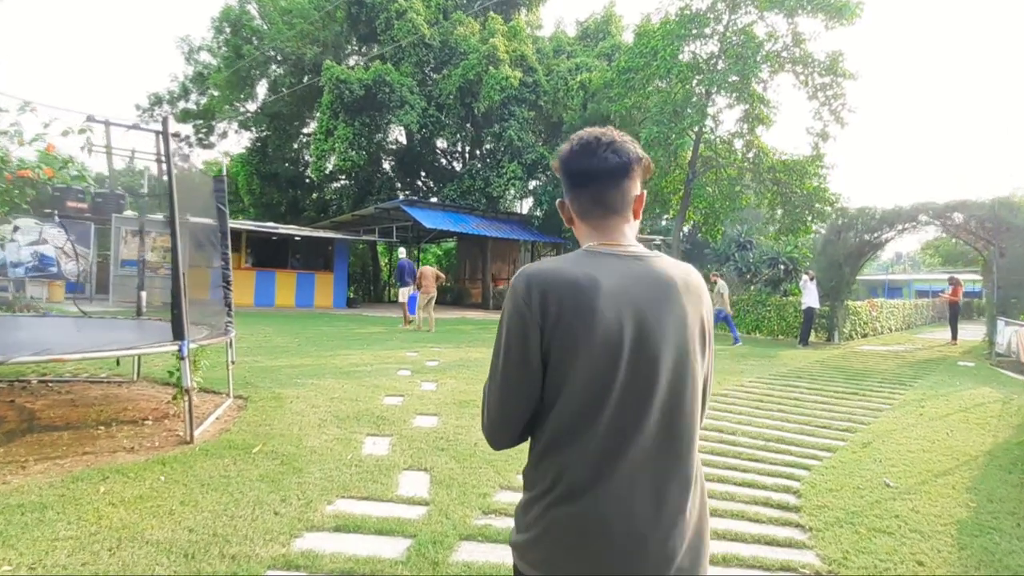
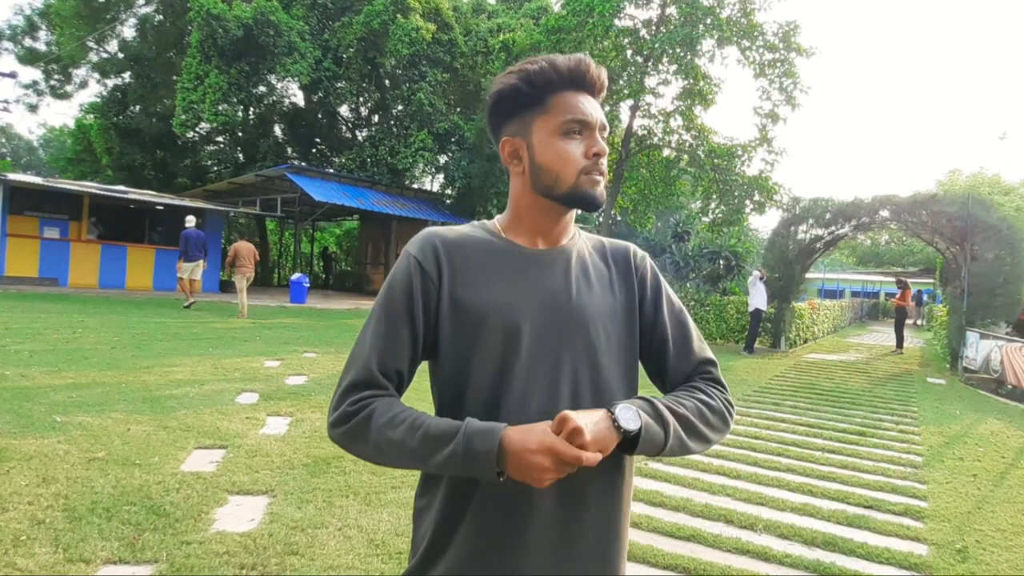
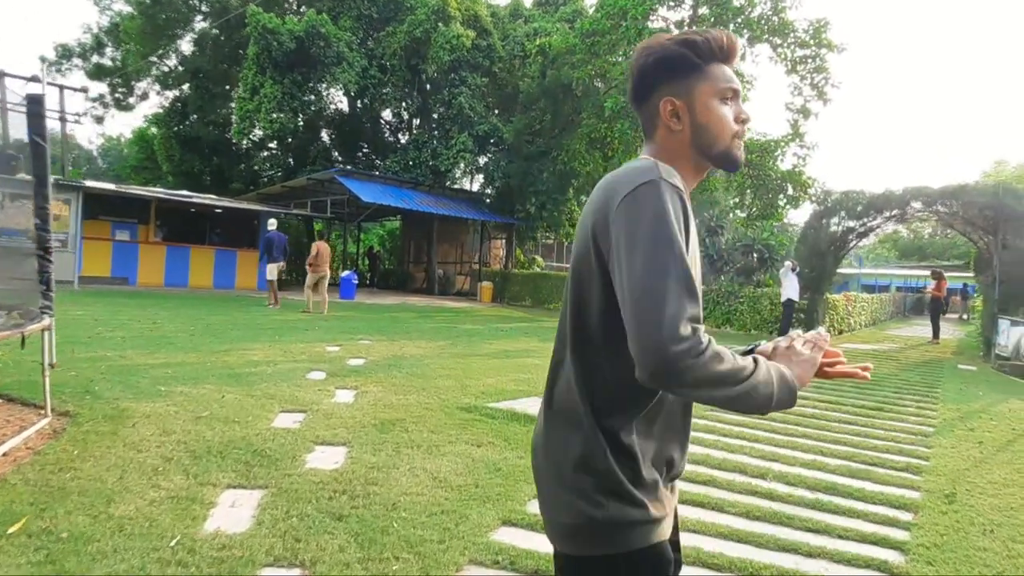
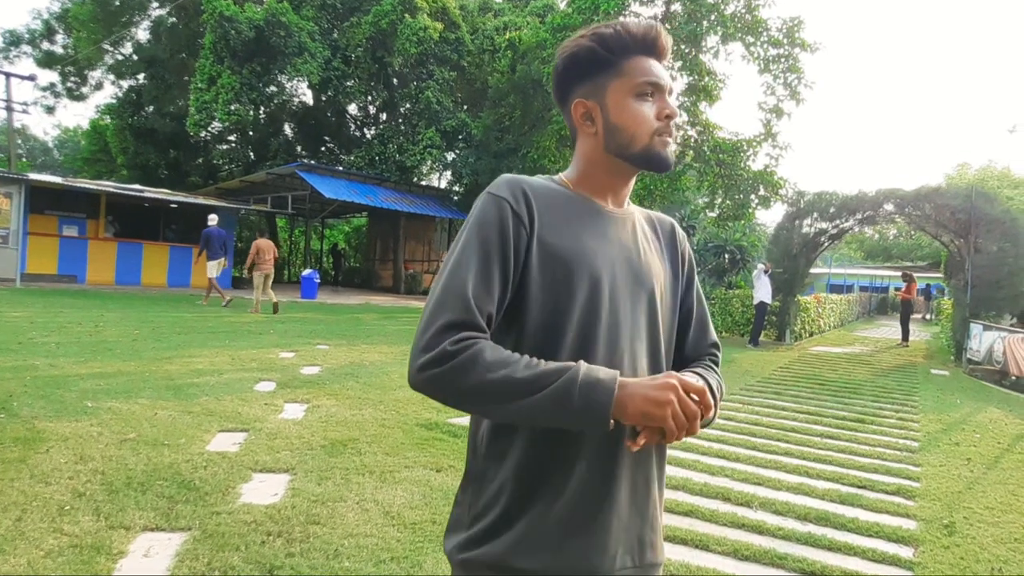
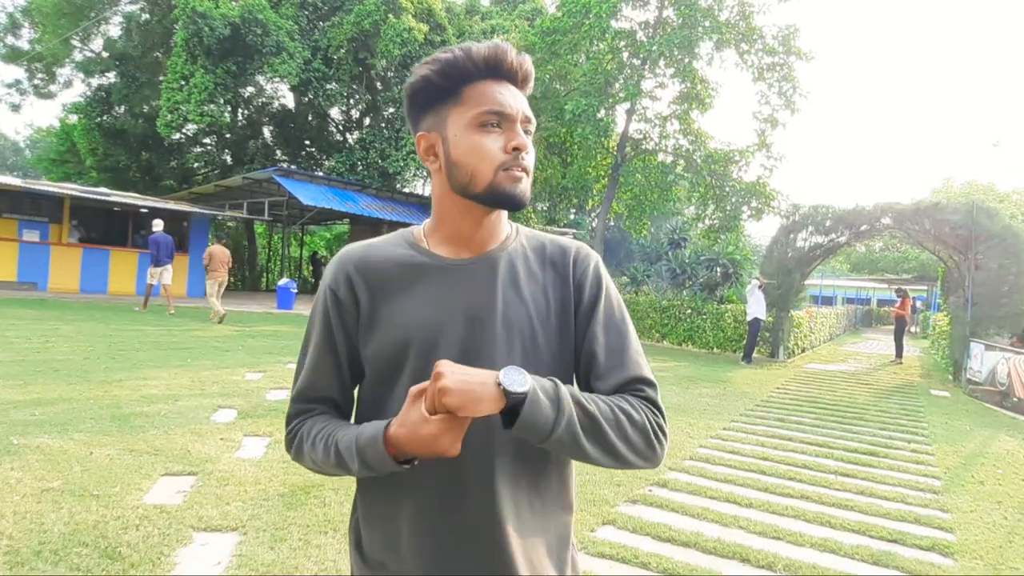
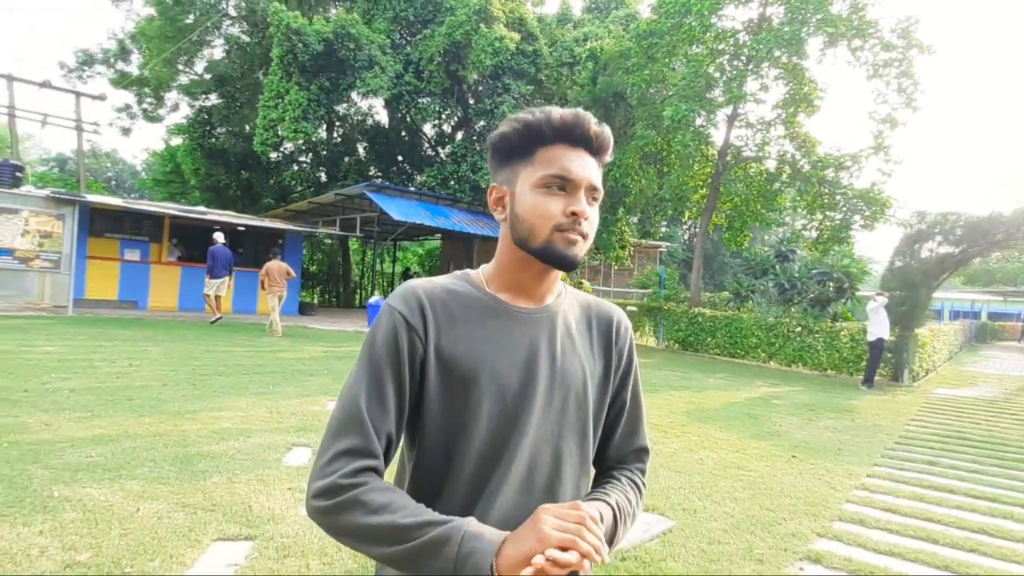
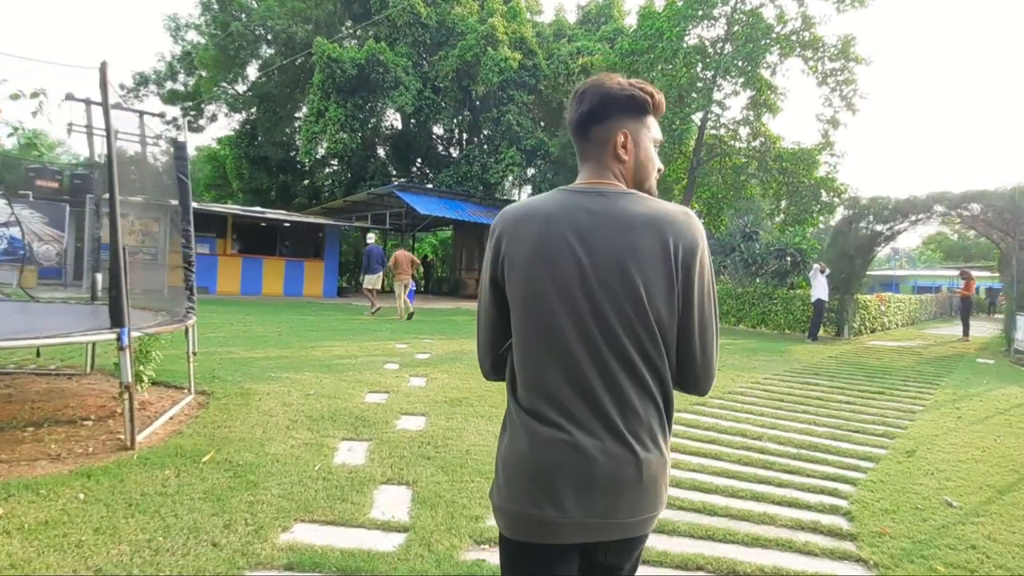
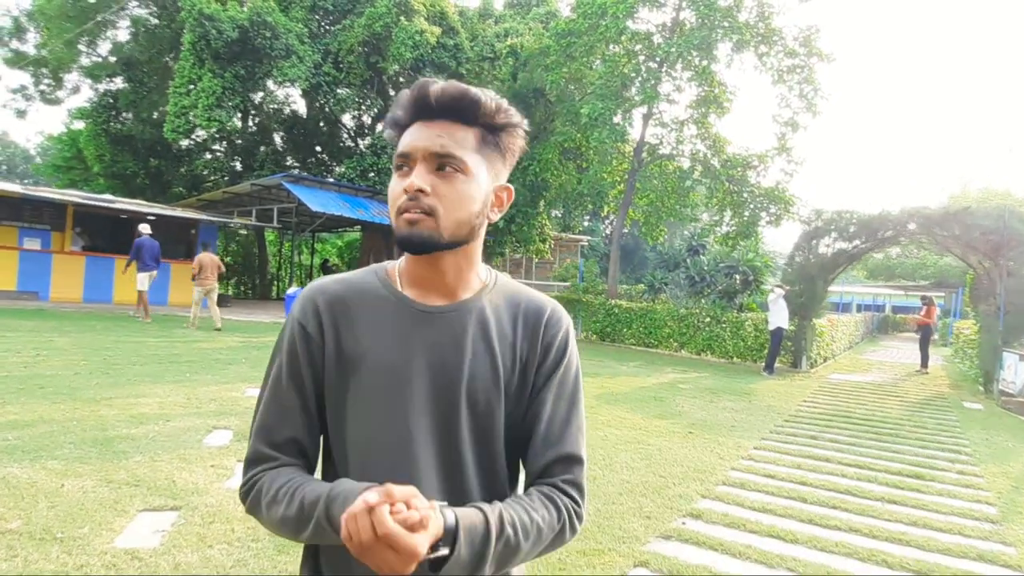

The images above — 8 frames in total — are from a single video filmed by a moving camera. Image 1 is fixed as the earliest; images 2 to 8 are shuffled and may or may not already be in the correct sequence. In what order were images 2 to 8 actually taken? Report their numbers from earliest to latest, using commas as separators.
7, 3, 4, 2, 5, 8, 6
